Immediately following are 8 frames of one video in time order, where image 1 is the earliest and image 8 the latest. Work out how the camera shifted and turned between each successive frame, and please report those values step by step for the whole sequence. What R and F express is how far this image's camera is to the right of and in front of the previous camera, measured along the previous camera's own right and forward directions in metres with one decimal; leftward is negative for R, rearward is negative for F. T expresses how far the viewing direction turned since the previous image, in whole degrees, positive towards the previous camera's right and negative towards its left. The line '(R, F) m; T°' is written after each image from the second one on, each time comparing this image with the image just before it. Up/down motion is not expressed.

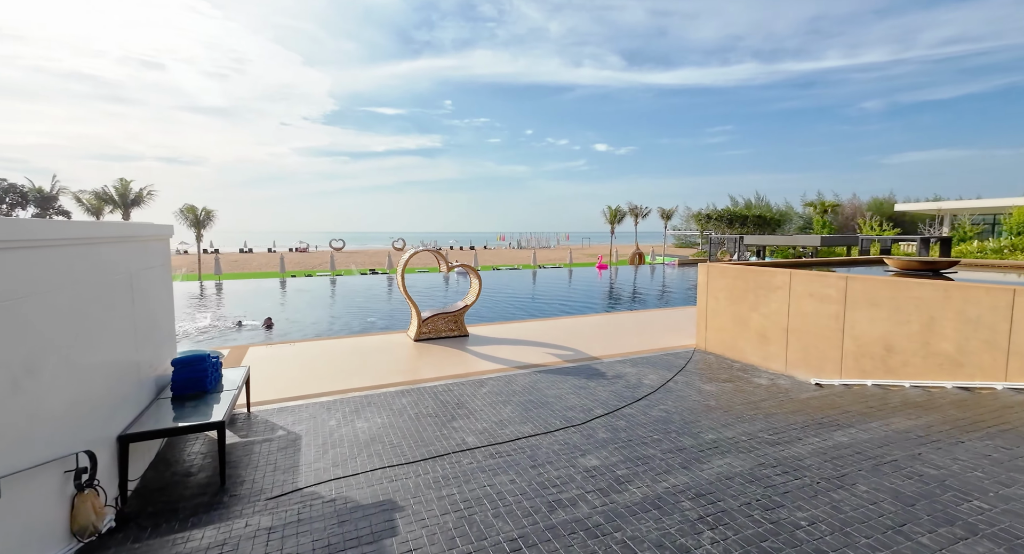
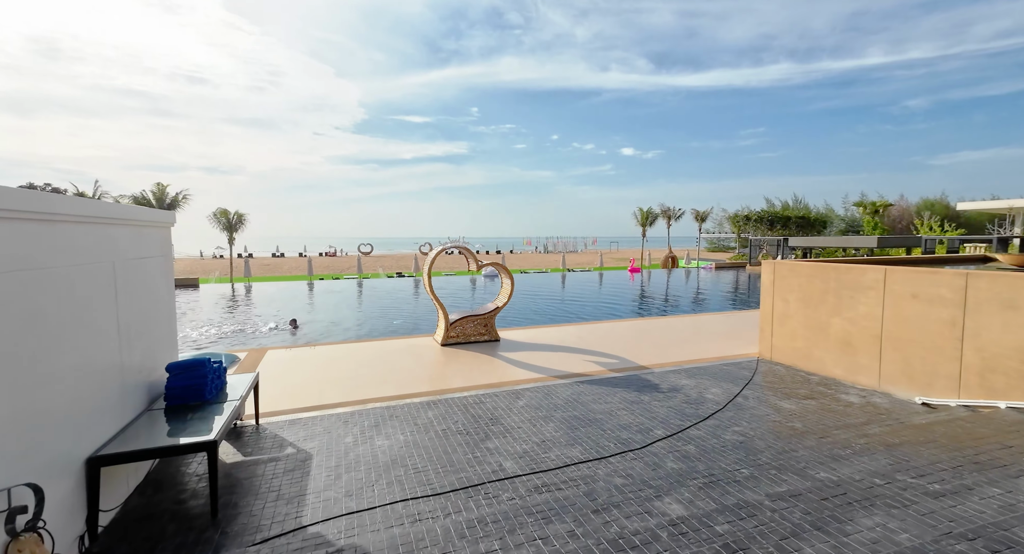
(-0.1, +0.6) m; -3°
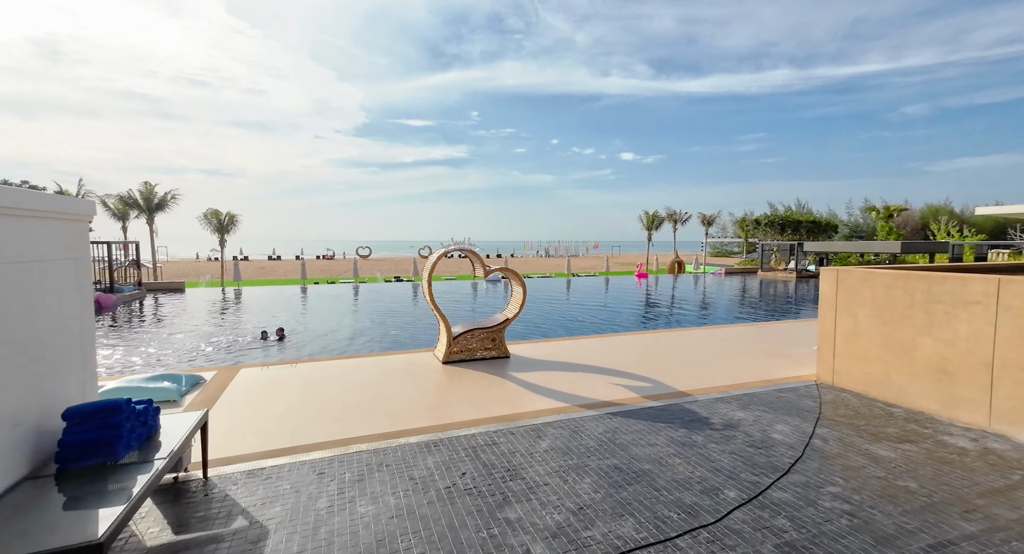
(-0.2, +0.9) m; 0°
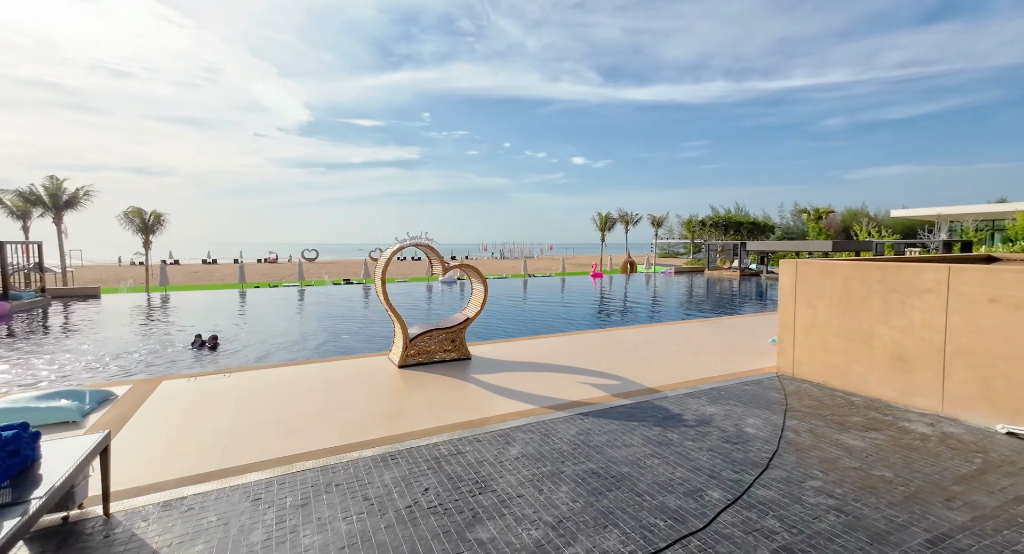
(-0.1, +0.3) m; +6°
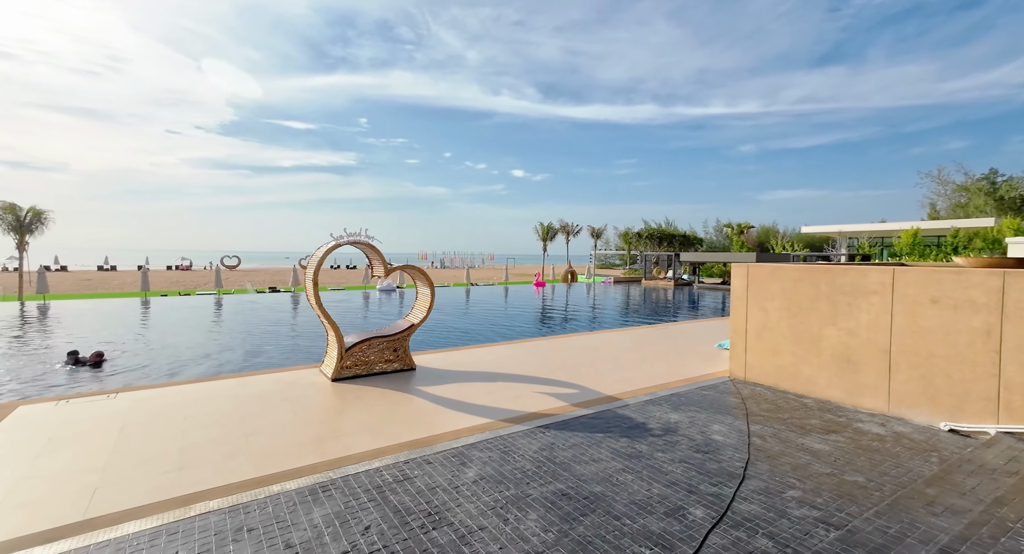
(-0.1, +0.4) m; +8°
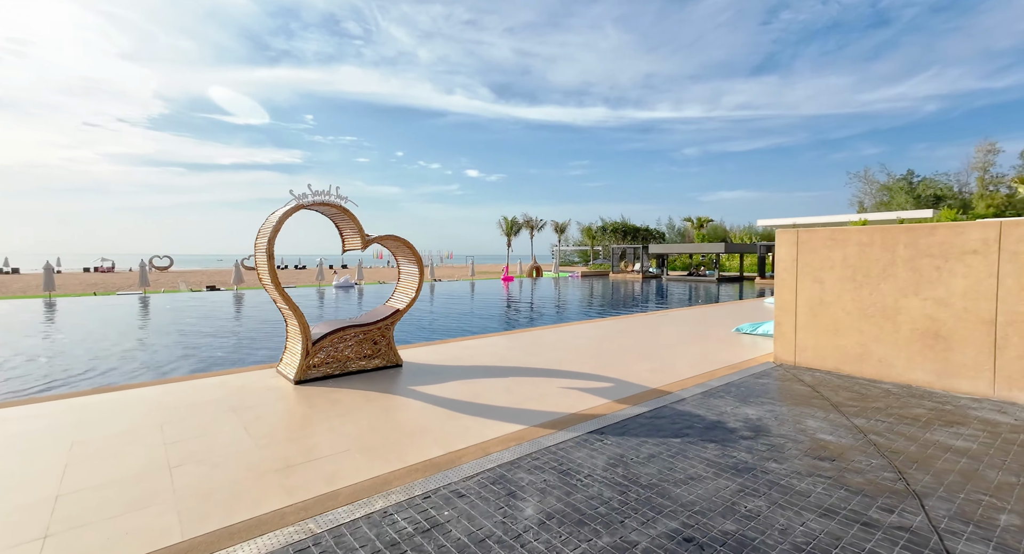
(-0.5, +1.0) m; +5°
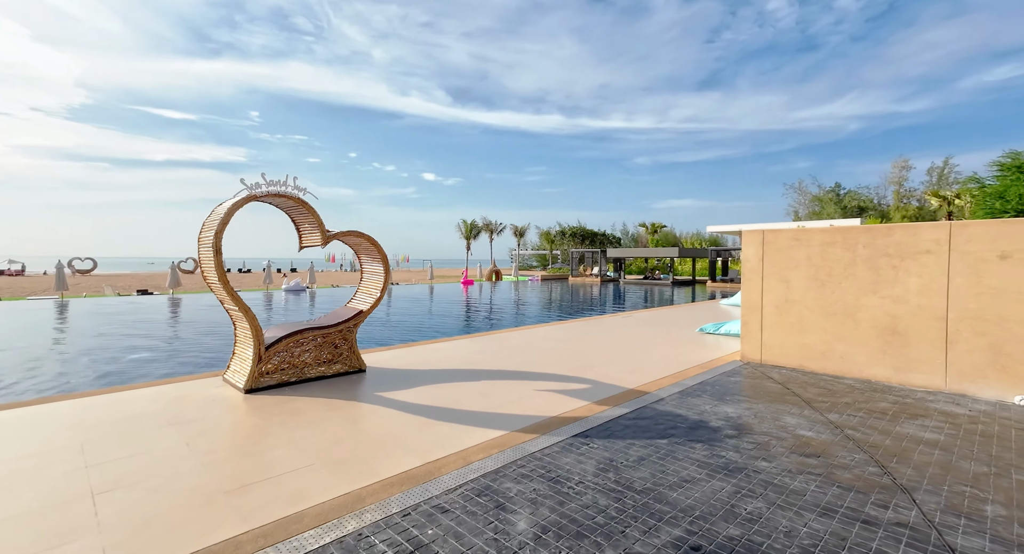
(-0.1, +0.2) m; +5°
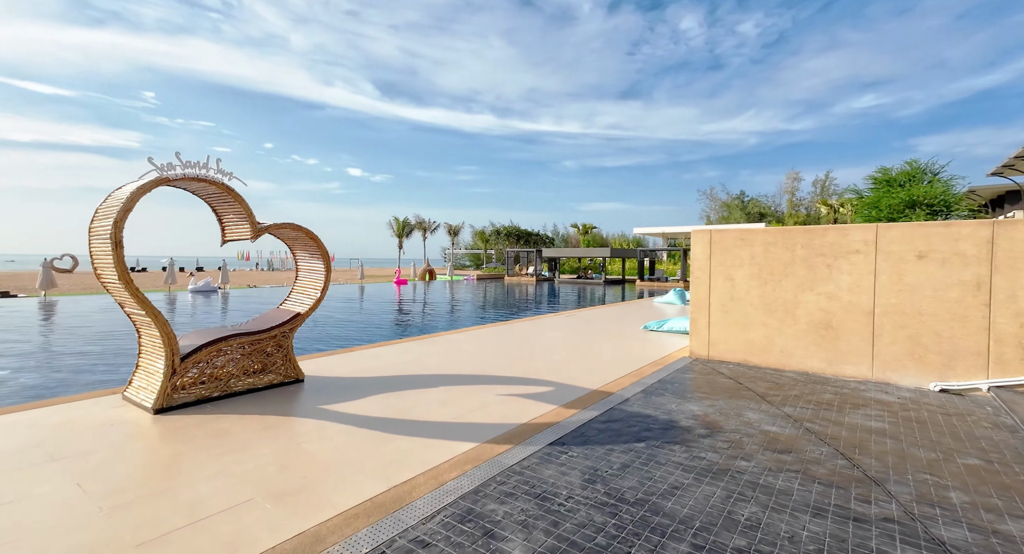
(-0.2, +0.2) m; +9°
